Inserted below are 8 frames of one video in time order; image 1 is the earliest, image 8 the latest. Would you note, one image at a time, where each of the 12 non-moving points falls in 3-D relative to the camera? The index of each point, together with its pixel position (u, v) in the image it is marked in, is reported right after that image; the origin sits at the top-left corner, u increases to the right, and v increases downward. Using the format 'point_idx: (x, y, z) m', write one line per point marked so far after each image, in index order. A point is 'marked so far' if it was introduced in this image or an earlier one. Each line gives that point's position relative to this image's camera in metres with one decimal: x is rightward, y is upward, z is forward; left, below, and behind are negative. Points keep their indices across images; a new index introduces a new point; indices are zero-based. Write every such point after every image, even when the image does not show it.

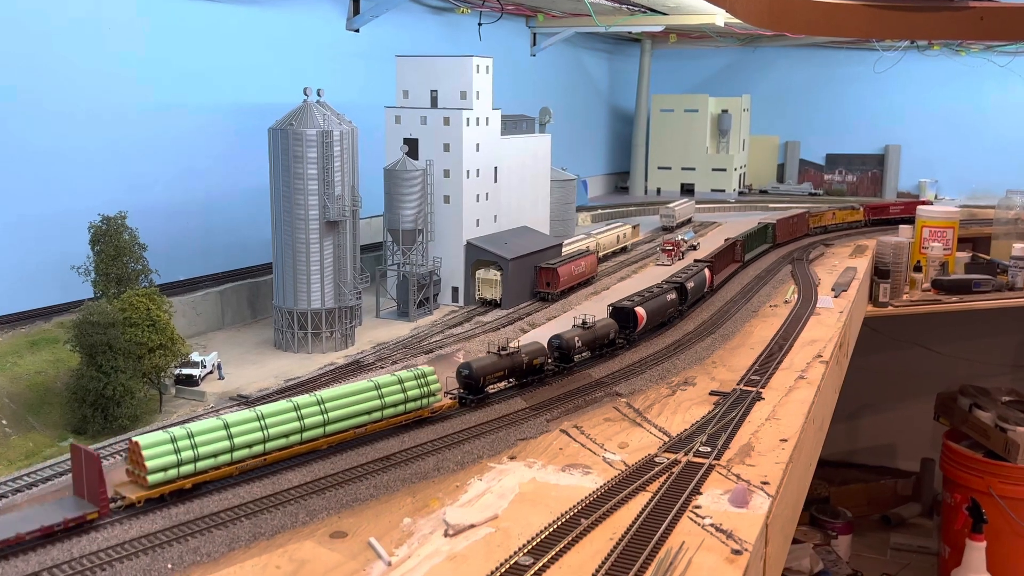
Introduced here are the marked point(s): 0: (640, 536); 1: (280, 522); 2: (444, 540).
0: (+2.1, -4.1, +16.2) m
1: (-3.8, -3.9, +16.4) m
2: (-1.1, -4.1, +16.1) m
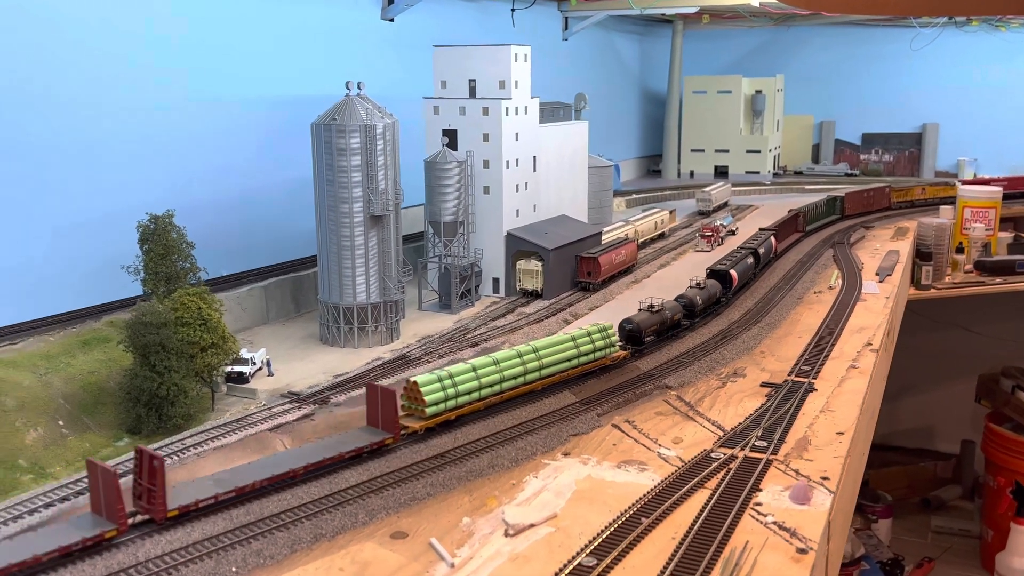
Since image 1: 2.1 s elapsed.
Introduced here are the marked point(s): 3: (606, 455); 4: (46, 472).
0: (+3.1, -4.0, +16.0) m
1: (-2.9, -3.9, +16.4) m
2: (-0.1, -4.1, +16.0) m
3: (+1.9, -3.3, +19.7) m
4: (-8.8, -3.5, +18.6) m
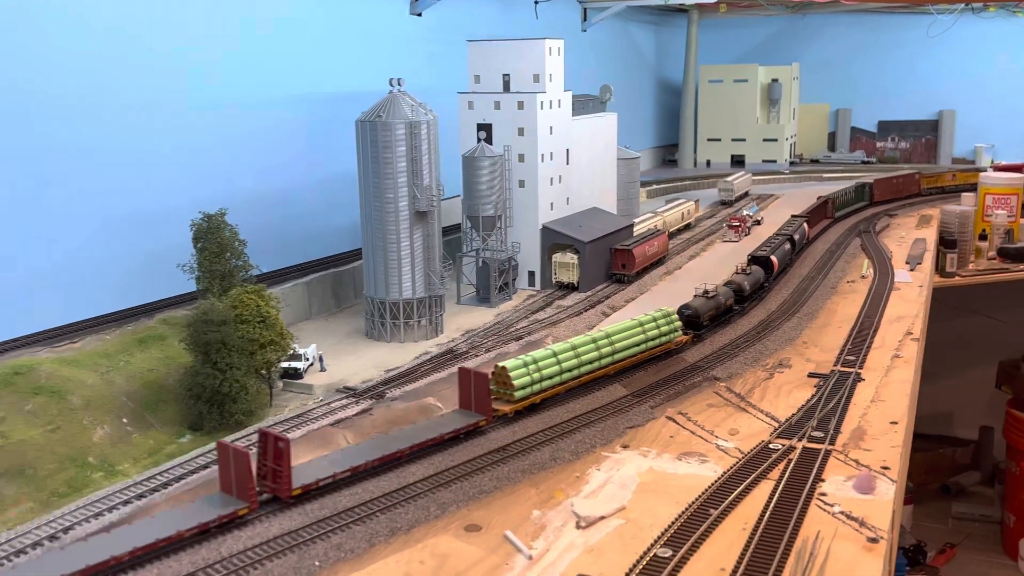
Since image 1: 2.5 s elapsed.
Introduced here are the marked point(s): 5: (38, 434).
0: (+4.3, -3.9, +16.2) m
1: (-1.7, -3.9, +16.7) m
2: (+1.1, -4.0, +16.2) m
3: (+3.1, -3.2, +19.9) m
4: (-7.6, -3.5, +18.9) m
5: (-9.0, -2.8, +18.7) m
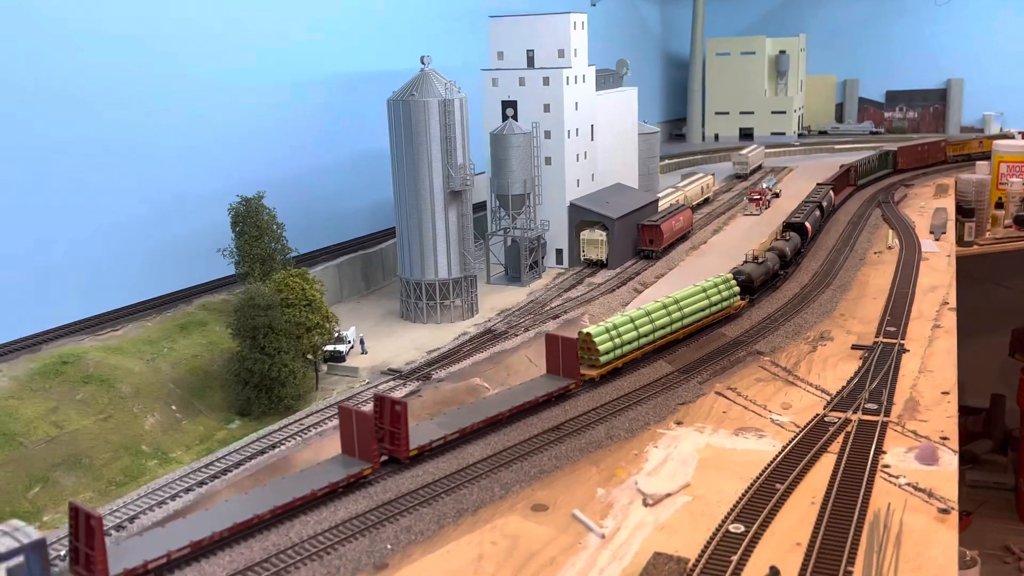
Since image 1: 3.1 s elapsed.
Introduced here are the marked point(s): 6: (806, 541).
0: (+5.4, -3.5, +16.2) m
1: (-0.5, -3.5, +16.6) m
2: (+2.2, -3.6, +16.1) m
3: (+4.2, -2.7, +19.8) m
4: (-6.5, -3.2, +18.8) m
5: (-7.9, -2.5, +18.6) m
6: (+4.5, -3.8, +15.0) m
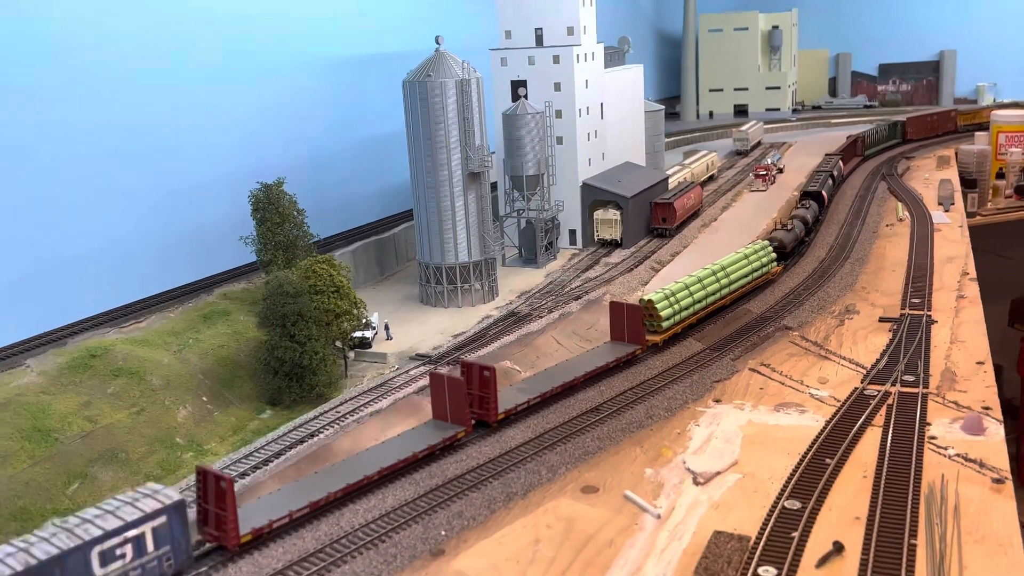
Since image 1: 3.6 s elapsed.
0: (+6.2, -3.0, +16.0) m
1: (+0.3, -3.2, +16.3) m
2: (+3.0, -3.3, +16.0) m
3: (+4.9, -2.2, +19.6) m
4: (-5.7, -3.0, +18.4) m
5: (-7.1, -2.4, +18.2) m
6: (+5.3, -3.4, +14.8) m
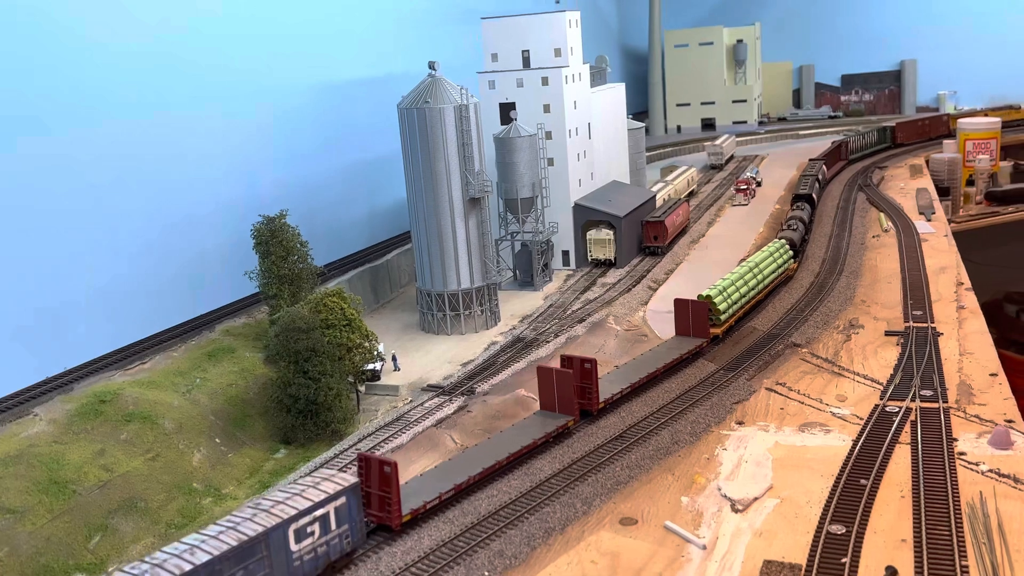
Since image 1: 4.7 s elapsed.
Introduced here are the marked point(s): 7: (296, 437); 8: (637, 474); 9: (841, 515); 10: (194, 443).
0: (+6.8, -3.3, +16.0) m
1: (+0.9, -3.7, +16.1) m
2: (+3.6, -3.7, +15.8) m
3: (+5.3, -2.6, +19.5) m
4: (-5.2, -3.7, +17.9) m
5: (-6.6, -3.1, +17.7) m
6: (+5.9, -3.7, +14.7) m
7: (-4.3, -3.0, +19.9) m
8: (+2.2, -3.3, +17.5) m
9: (+5.2, -3.5, +15.5) m
10: (-6.0, -2.9, +18.8) m
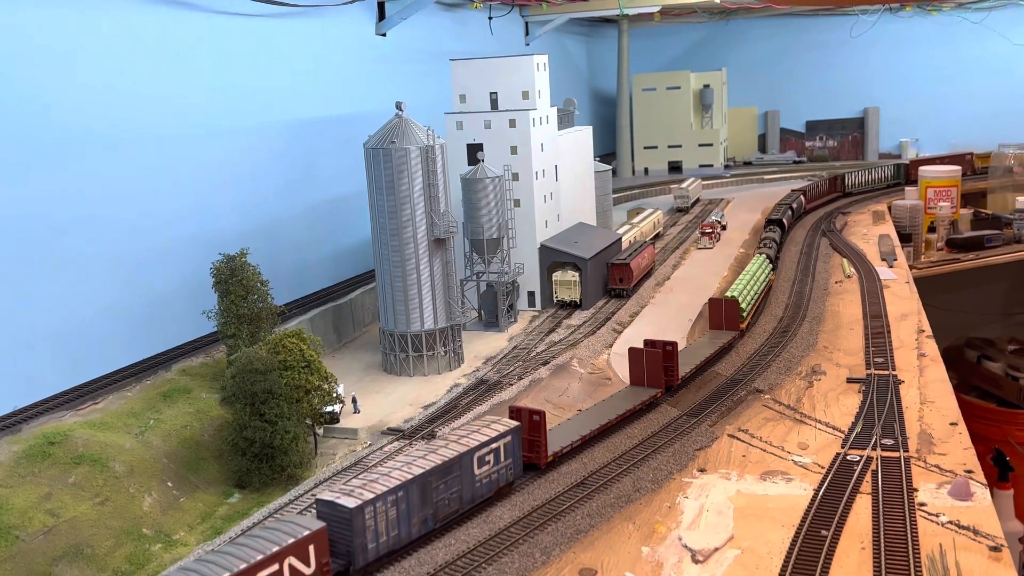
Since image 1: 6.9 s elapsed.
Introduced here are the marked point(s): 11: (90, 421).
0: (+6.1, -4.1, +15.9) m
1: (+0.2, -4.4, +15.8) m
2: (+2.9, -4.4, +15.6) m
3: (+4.5, -3.5, +19.4) m
4: (-6.0, -4.4, +17.4) m
5: (-7.4, -3.8, +17.2) m
6: (+5.3, -4.5, +14.6) m
7: (-5.1, -3.8, +19.5) m
8: (+1.5, -4.1, +17.3) m
9: (+4.5, -4.3, +15.4) m
10: (-6.8, -3.7, +18.3) m
11: (-8.4, -2.6, +19.6) m
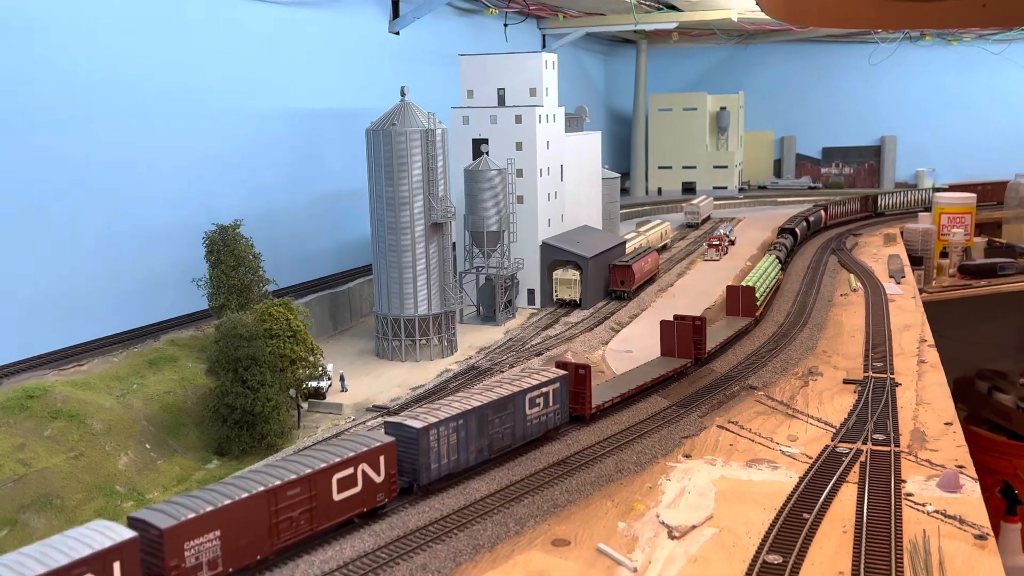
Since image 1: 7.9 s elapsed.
0: (+5.7, -3.8, +15.5) m
1: (-0.3, -3.8, +15.5) m
2: (+2.5, -3.9, +15.2) m
3: (+4.2, -3.2, +19.1) m
4: (-6.4, -3.7, +17.2) m
5: (-7.7, -3.0, +17.0) m
6: (+4.8, -4.1, +14.2) m
7: (-5.5, -3.1, +19.3) m
8: (+1.1, -3.6, +16.9) m
9: (+4.1, -3.9, +15.0) m
10: (-7.2, -2.9, +18.1) m
11: (-8.7, -1.8, +19.5) m
